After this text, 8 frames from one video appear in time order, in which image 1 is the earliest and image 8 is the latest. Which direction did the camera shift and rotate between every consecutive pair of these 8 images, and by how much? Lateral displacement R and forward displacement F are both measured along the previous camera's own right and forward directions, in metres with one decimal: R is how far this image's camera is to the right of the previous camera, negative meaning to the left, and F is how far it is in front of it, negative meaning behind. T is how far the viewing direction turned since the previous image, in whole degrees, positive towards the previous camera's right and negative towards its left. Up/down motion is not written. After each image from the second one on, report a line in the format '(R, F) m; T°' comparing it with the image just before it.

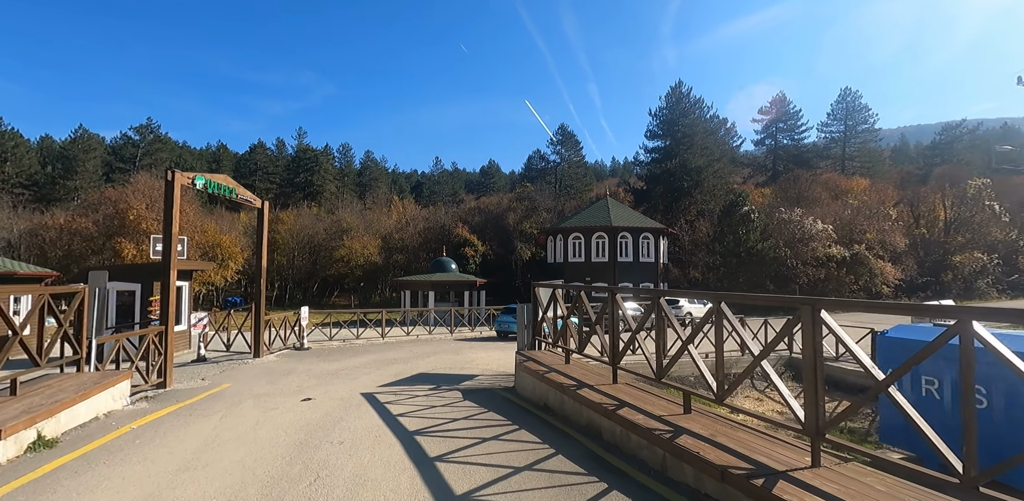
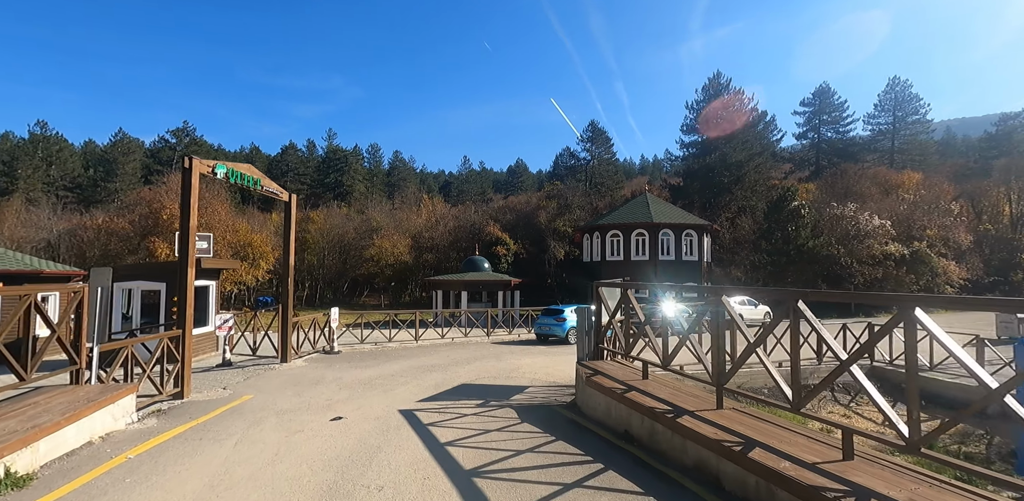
(-0.5, +1.2) m; -3°
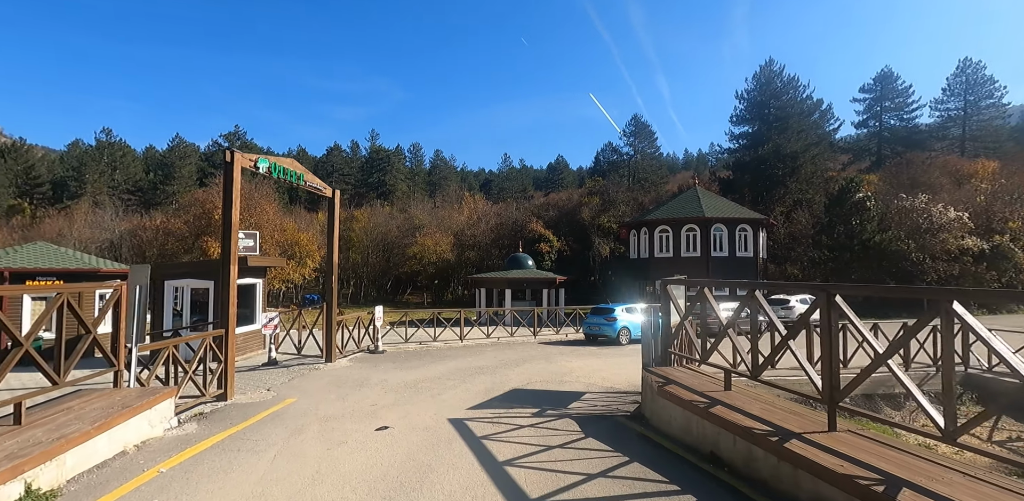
(-0.2, +0.7) m; -4°
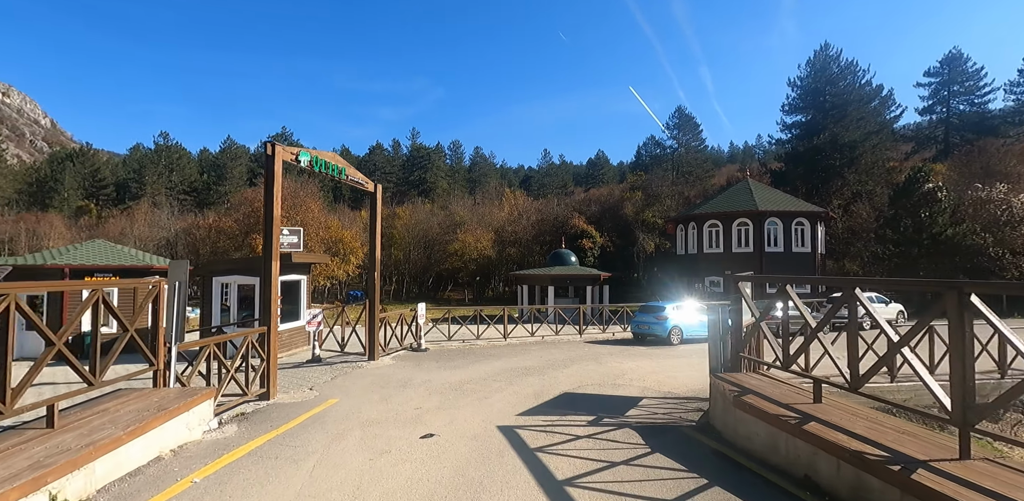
(-0.2, +0.5) m; -4°
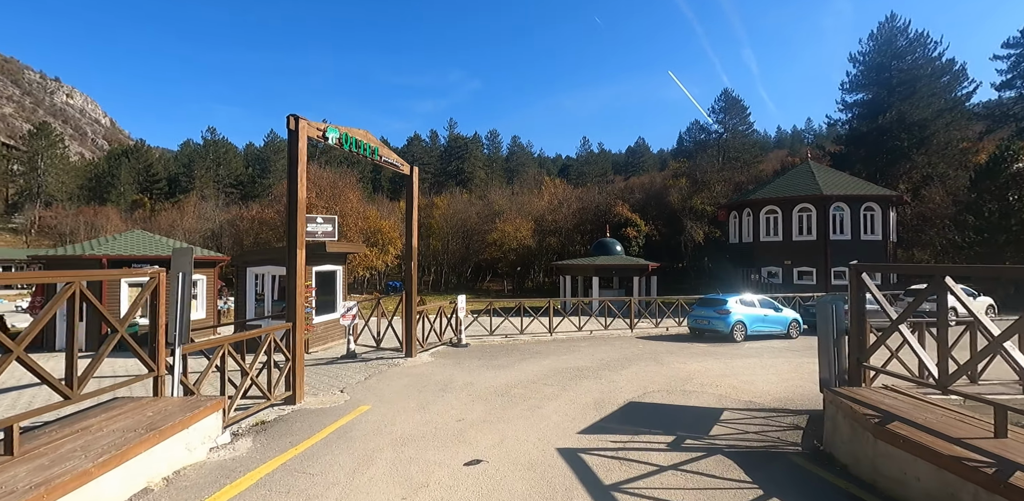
(-0.2, +1.1) m; -4°
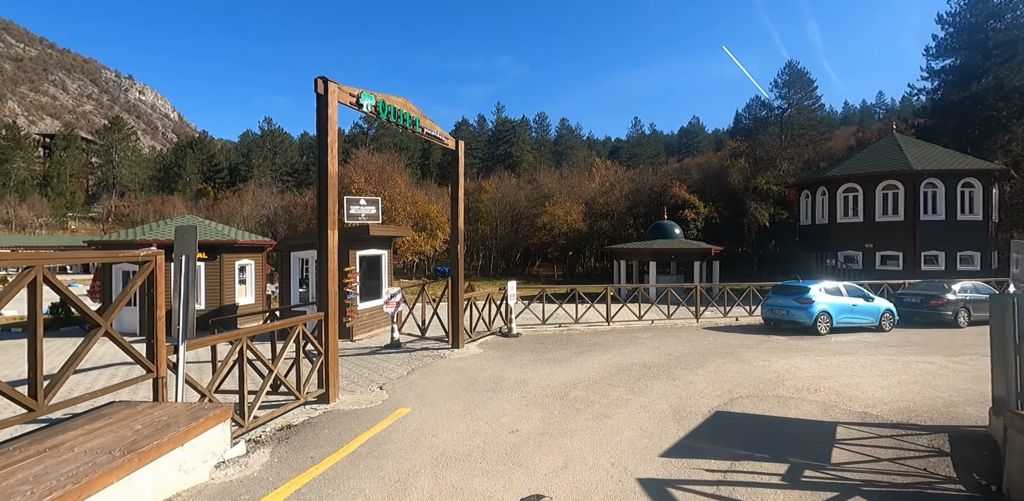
(-0.1, +1.0) m; -5°
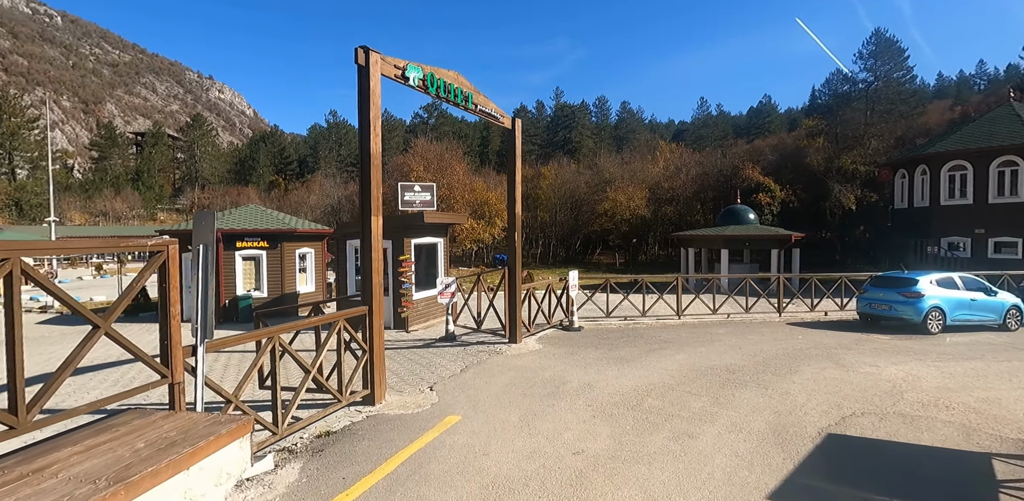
(0.0, +0.8) m; -6°
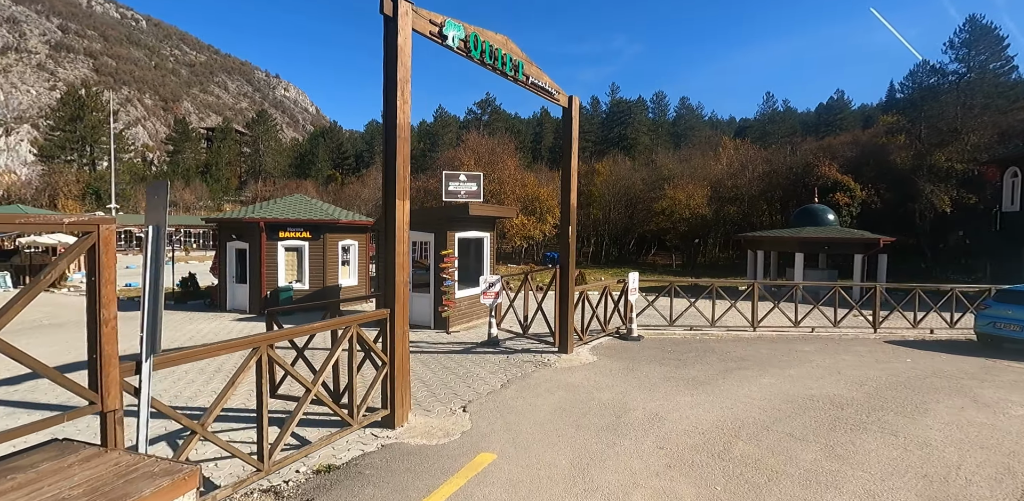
(0.0, +1.2) m; -5°
